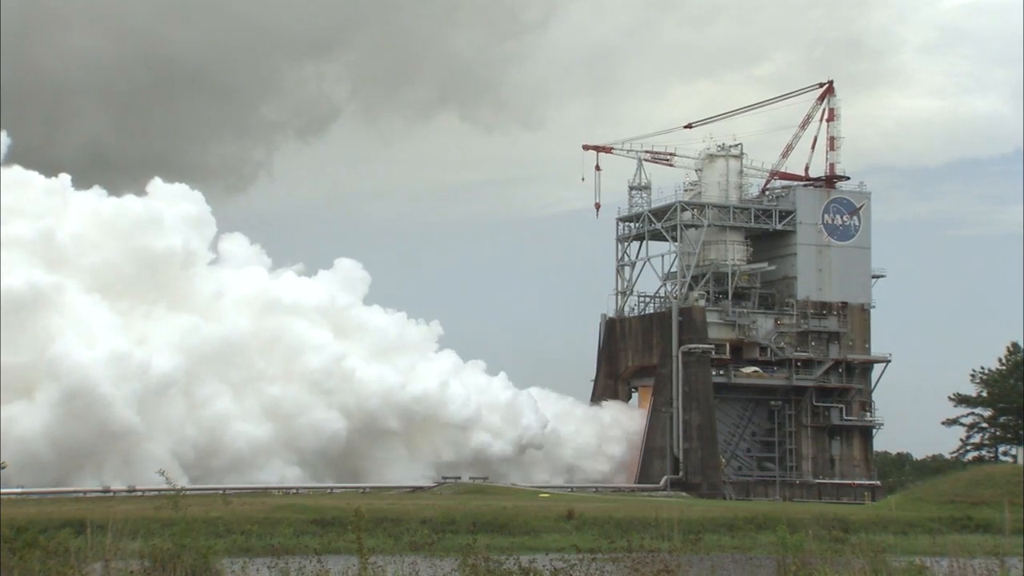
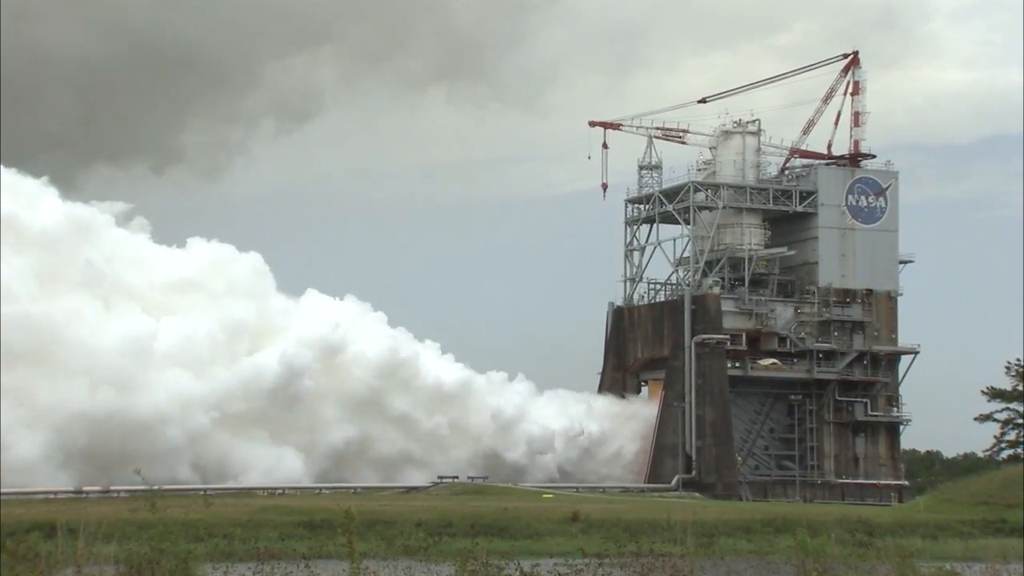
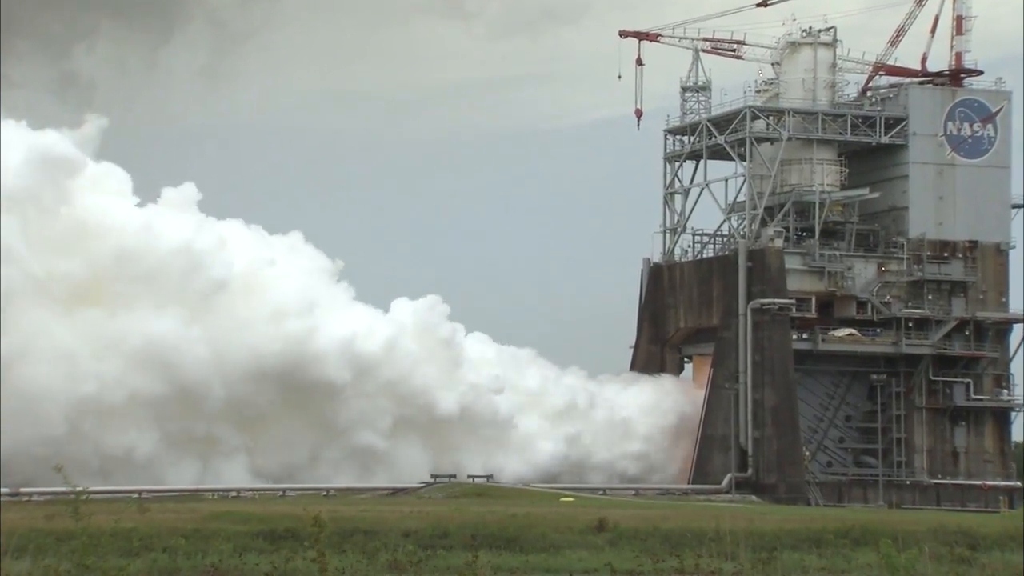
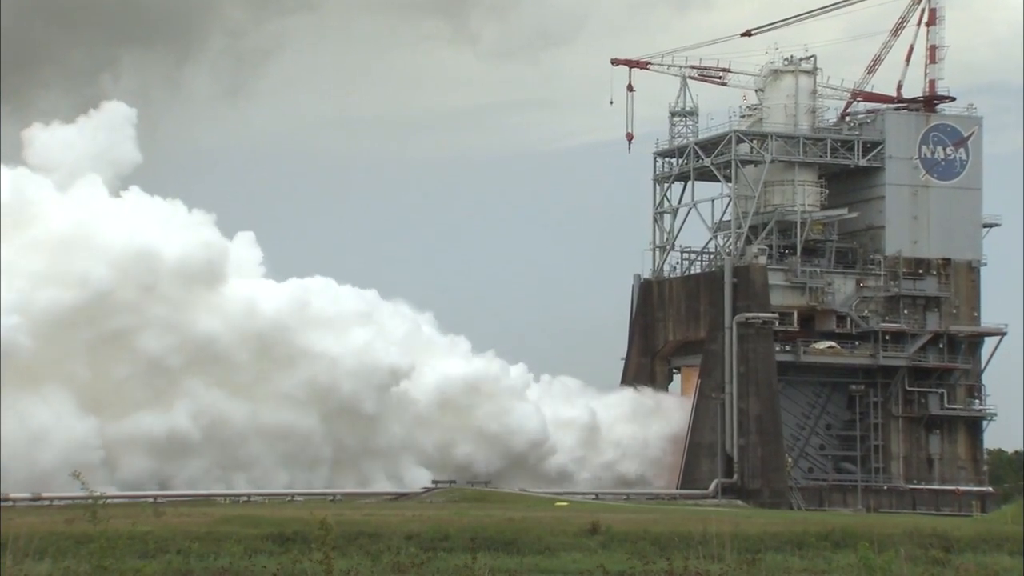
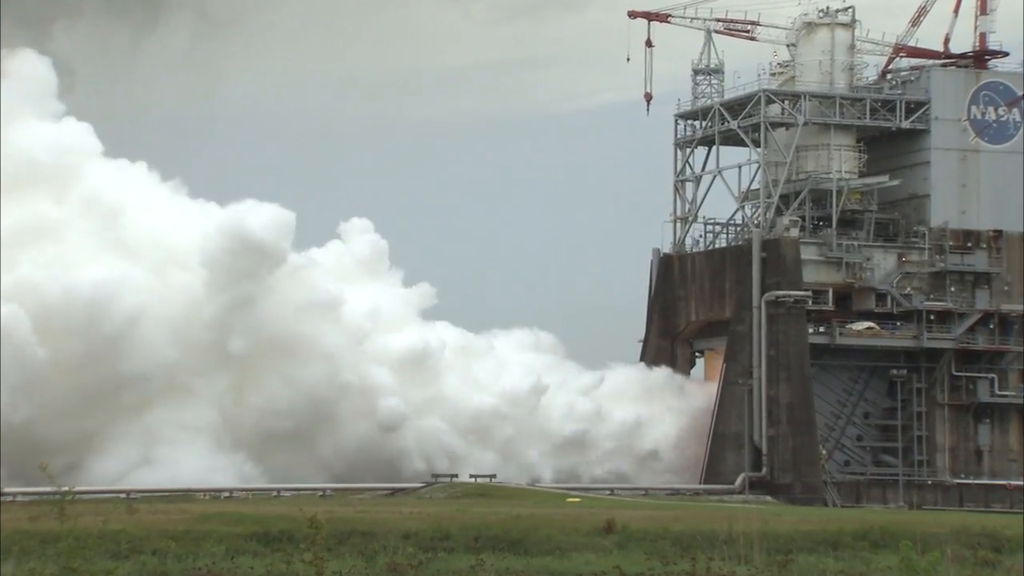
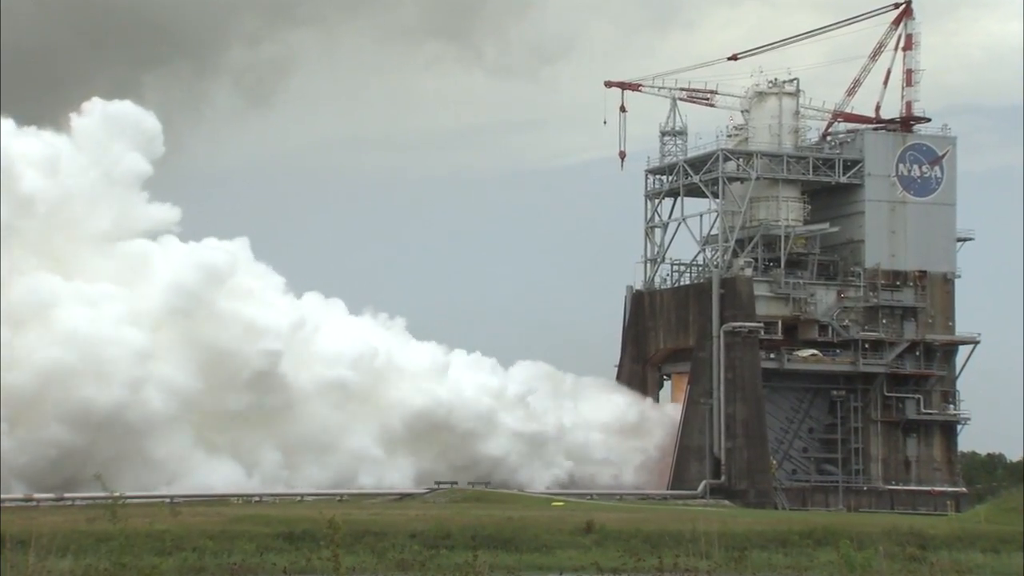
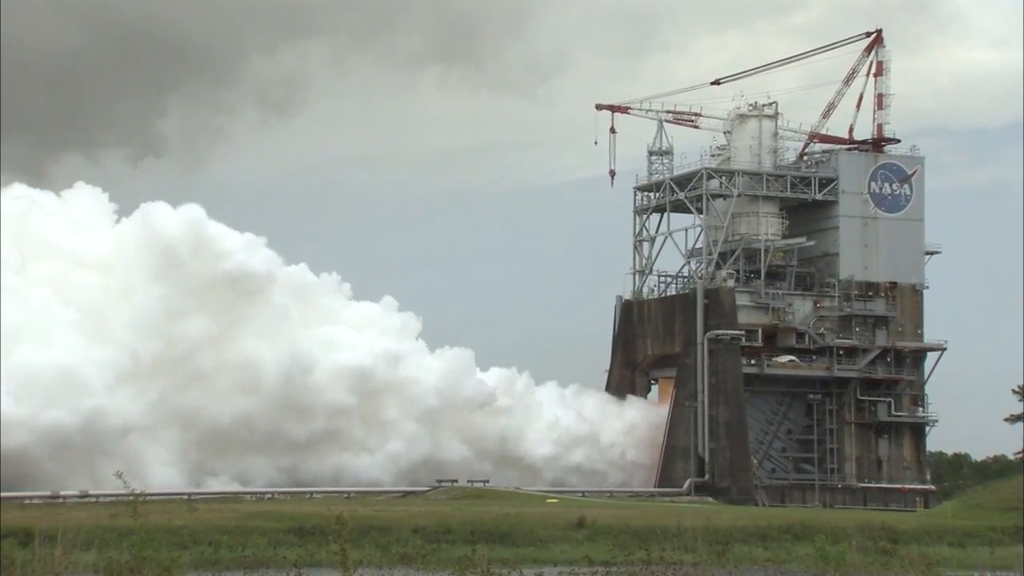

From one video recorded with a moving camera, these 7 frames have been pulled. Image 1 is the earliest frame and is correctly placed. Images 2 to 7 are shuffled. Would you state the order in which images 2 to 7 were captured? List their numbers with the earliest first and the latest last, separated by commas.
2, 7, 6, 4, 3, 5
